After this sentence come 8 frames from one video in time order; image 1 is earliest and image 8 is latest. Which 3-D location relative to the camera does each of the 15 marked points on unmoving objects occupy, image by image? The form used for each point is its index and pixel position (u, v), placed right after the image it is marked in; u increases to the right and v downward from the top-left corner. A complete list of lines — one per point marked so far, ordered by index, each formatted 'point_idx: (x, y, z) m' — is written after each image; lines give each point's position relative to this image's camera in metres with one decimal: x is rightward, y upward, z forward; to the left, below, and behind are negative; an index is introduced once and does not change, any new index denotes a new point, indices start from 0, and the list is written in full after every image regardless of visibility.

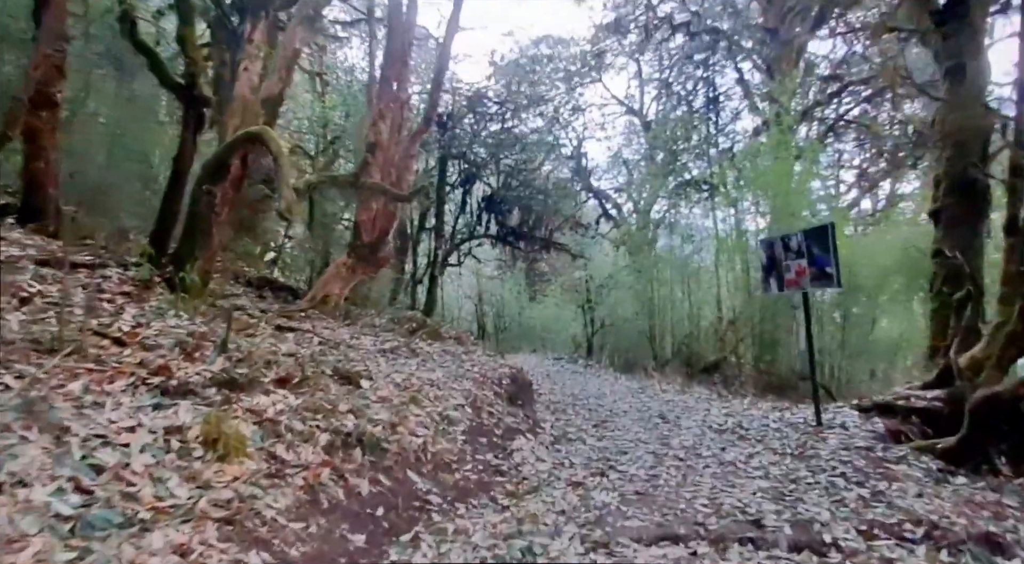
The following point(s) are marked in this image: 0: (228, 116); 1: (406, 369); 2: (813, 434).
0: (-2.0, +1.1, +4.1) m
1: (-0.8, -0.7, +4.4) m
2: (+2.1, -1.1, +4.2) m
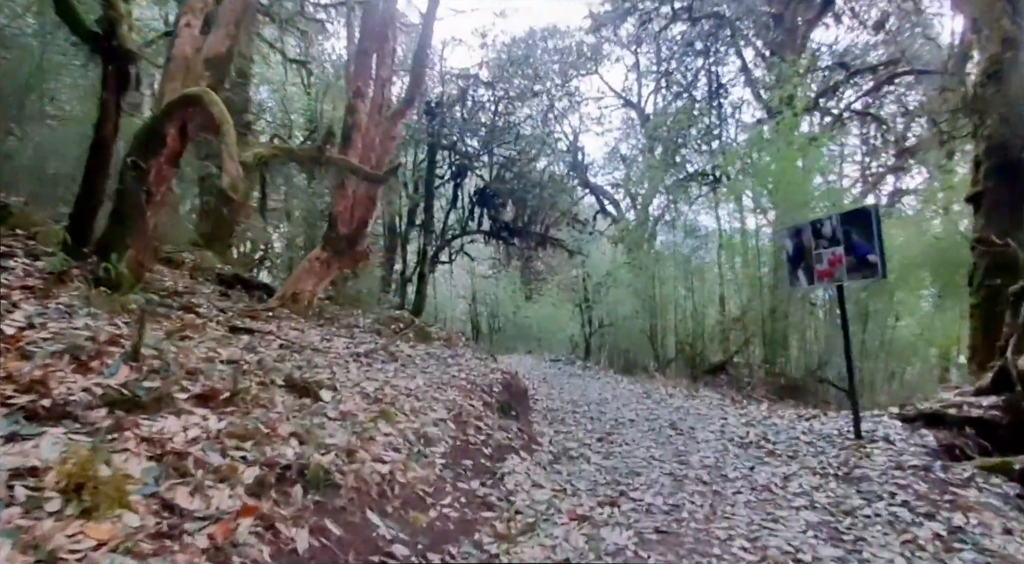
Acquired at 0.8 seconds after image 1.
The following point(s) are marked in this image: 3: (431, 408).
0: (-2.0, +1.2, +3.5) m
1: (-0.8, -0.6, +3.8) m
2: (+2.1, -1.0, +3.6) m
3: (-0.5, -0.7, +3.4) m
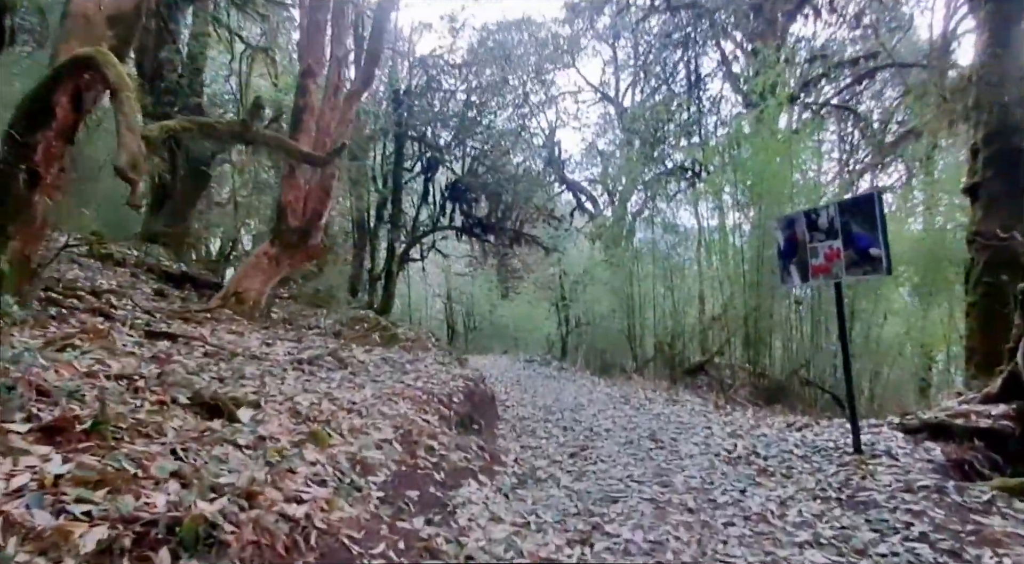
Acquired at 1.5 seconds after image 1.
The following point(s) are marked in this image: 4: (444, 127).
0: (-2.2, +1.2, +2.9) m
1: (-1.1, -0.6, +3.3) m
2: (+1.9, -1.0, +3.2) m
3: (-0.7, -0.7, +2.9) m
4: (-1.3, +3.0, +11.1) m
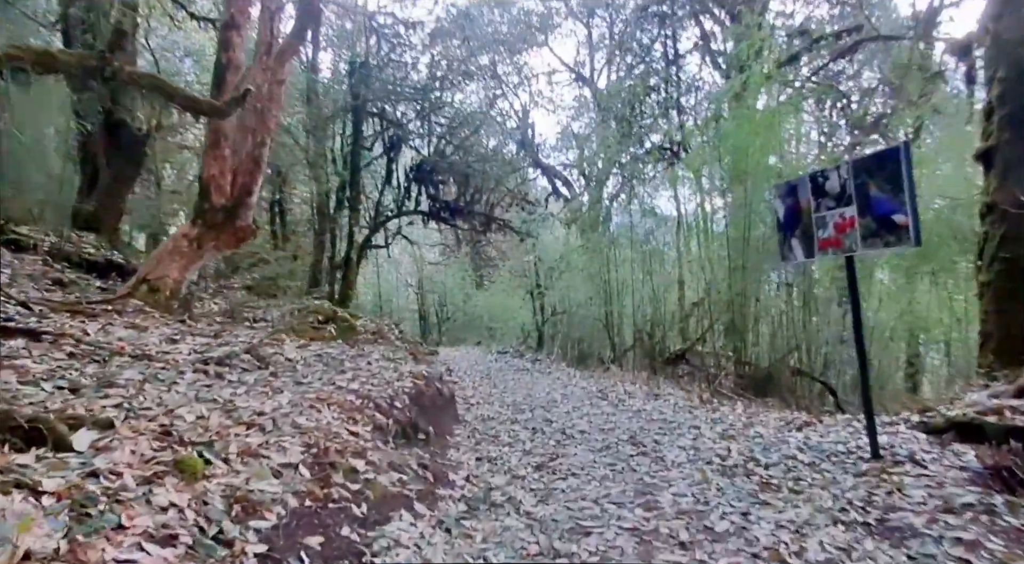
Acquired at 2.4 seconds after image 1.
0: (-2.5, +1.3, +2.2) m
1: (-1.3, -0.5, +2.6) m
2: (+1.6, -0.9, +2.7) m
3: (-0.9, -0.6, +2.3) m
4: (-1.9, +3.2, +10.4) m
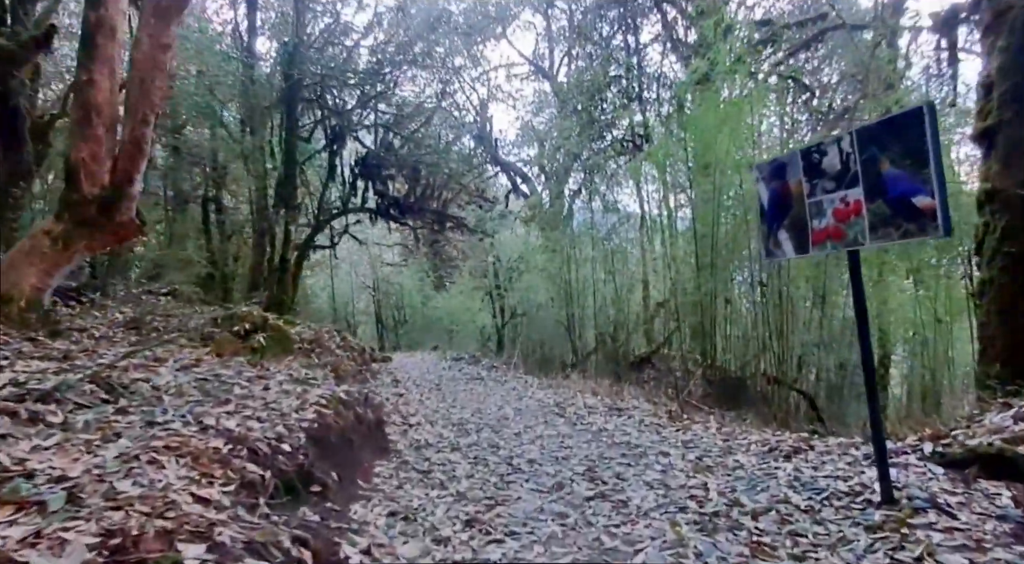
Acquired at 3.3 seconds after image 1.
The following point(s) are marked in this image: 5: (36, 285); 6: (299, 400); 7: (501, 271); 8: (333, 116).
0: (-2.8, +1.2, +1.4) m
1: (-1.6, -0.5, +1.9) m
2: (+1.4, -0.9, +2.1) m
3: (-1.2, -0.7, +1.5) m
4: (-2.7, +3.1, +9.6) m
5: (-3.0, 0.0, +3.7) m
6: (-1.1, -0.6, +3.0) m
7: (-0.2, +0.2, +13.1) m
8: (-3.0, +2.7, +9.5) m
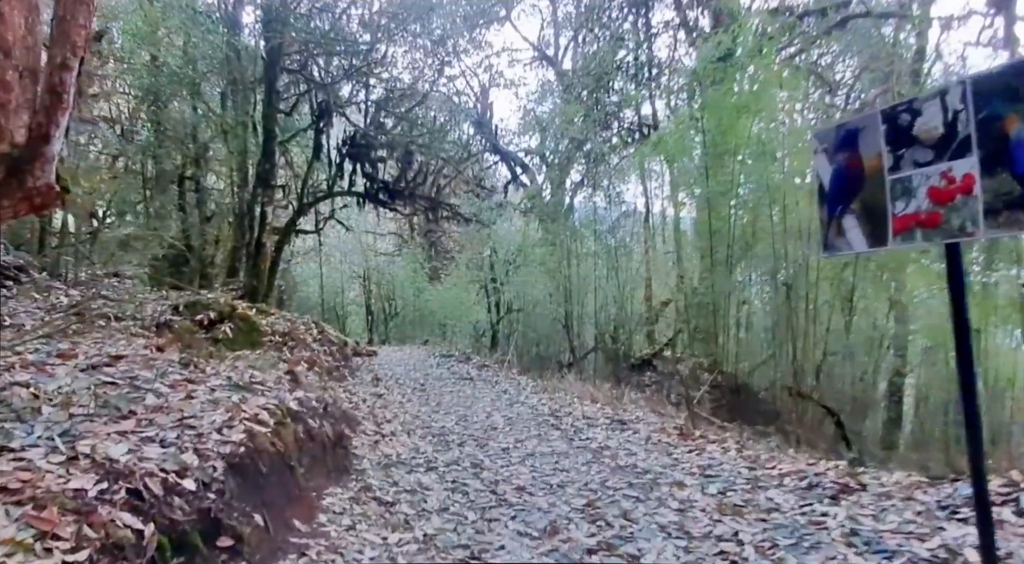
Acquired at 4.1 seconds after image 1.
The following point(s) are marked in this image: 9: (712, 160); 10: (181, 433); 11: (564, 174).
0: (-2.8, +1.3, +0.7) m
1: (-1.6, -0.5, +1.2) m
2: (+1.3, -0.9, +1.5) m
3: (-1.2, -0.6, +0.9) m
4: (-2.6, +3.3, +8.9) m
5: (-3.0, +0.1, +3.0) m
6: (-1.2, -0.6, +2.4) m
7: (-0.3, +0.4, +12.5) m
8: (-3.0, +2.9, +8.9) m
9: (+2.1, +1.3, +6.2) m
10: (-1.2, -0.5, +2.1) m
11: (+0.9, +1.9, +10.2) m
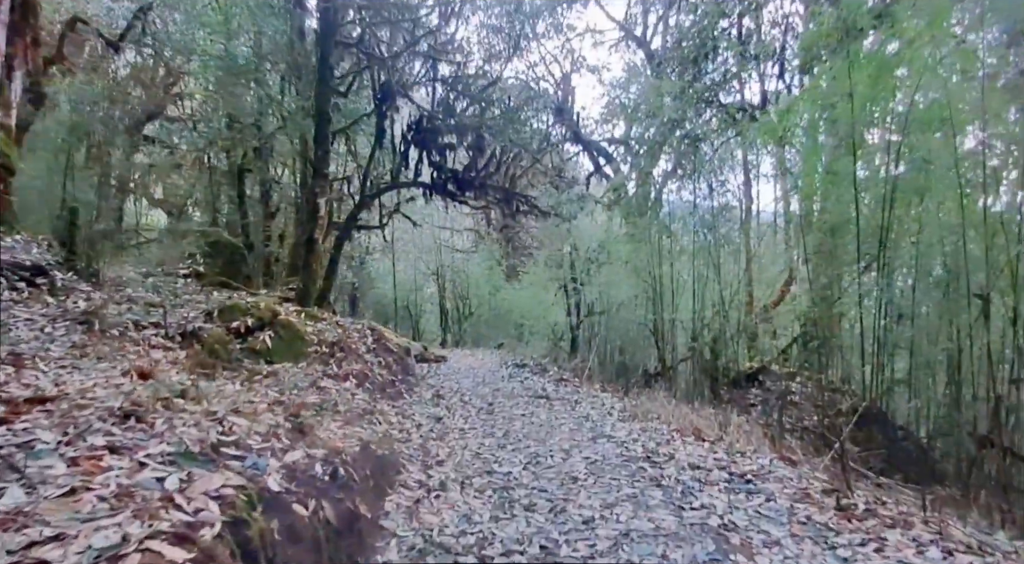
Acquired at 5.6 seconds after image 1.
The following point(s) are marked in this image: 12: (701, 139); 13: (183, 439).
0: (-2.7, +1.3, 0.0) m
1: (-1.6, -0.5, +0.4) m
2: (+1.4, -1.0, +0.2) m
3: (-1.2, -0.7, 0.0) m
4: (-1.5, +3.3, +8.1) m
5: (-2.7, +0.1, +2.3) m
6: (-0.9, -0.6, +1.5) m
7: (+1.2, +0.4, +11.4) m
8: (-1.8, +2.9, +8.1) m
9: (+2.8, +1.2, +4.8) m
10: (-1.0, -0.6, +1.2) m
11: (+2.2, +1.9, +8.9) m
12: (+2.8, +2.1, +8.6) m
13: (-1.2, -0.5, +2.2) m
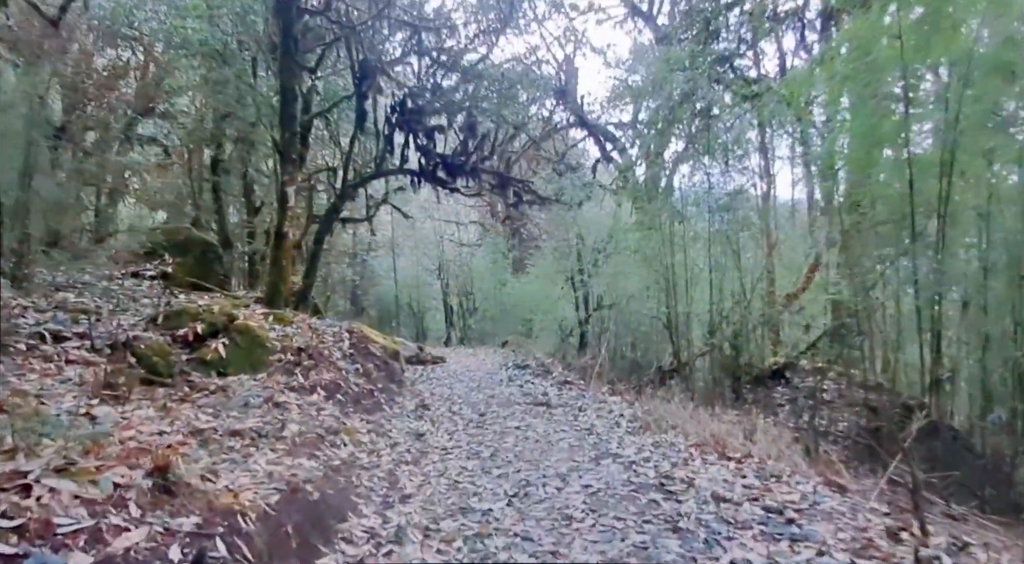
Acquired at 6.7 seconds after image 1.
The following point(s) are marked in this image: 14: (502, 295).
0: (-3.0, +1.2, -0.7) m
1: (-1.8, -0.6, -0.3) m
2: (+1.2, -0.9, -0.5) m
3: (-1.4, -0.7, -0.7) m
4: (-1.6, +3.3, +7.4) m
5: (-2.8, +0.1, +1.7) m
6: (-1.1, -0.6, +0.8) m
7: (+1.3, +0.5, +10.6) m
8: (-1.9, +2.9, +7.4) m
9: (+2.6, +1.3, +4.0) m
10: (-1.2, -0.6, +0.5) m
11: (+2.1, +2.0, +8.1) m
12: (+2.7, +2.2, +7.8) m
13: (-1.4, -0.5, +1.5) m
14: (-0.4, -0.4, +14.0) m
